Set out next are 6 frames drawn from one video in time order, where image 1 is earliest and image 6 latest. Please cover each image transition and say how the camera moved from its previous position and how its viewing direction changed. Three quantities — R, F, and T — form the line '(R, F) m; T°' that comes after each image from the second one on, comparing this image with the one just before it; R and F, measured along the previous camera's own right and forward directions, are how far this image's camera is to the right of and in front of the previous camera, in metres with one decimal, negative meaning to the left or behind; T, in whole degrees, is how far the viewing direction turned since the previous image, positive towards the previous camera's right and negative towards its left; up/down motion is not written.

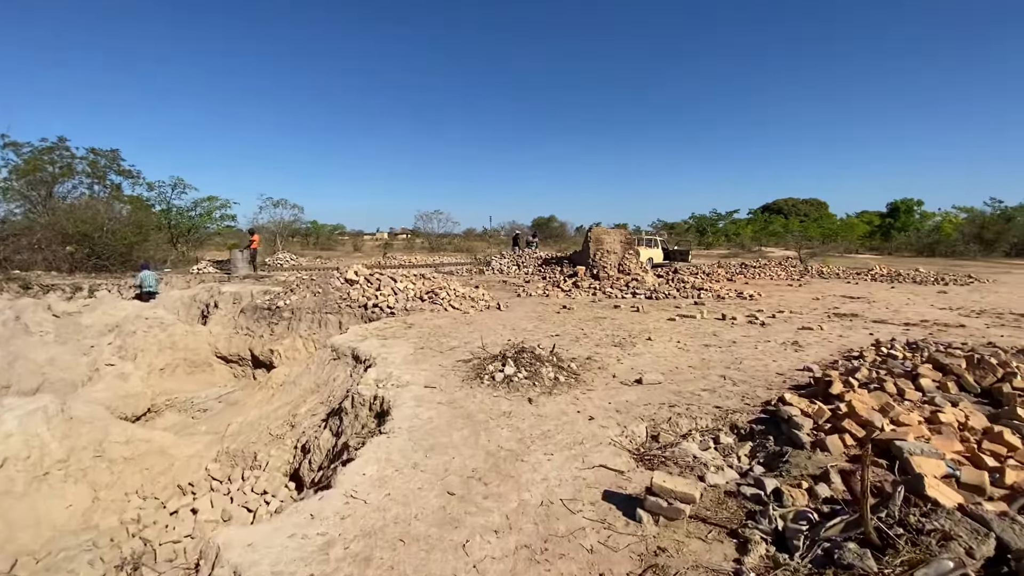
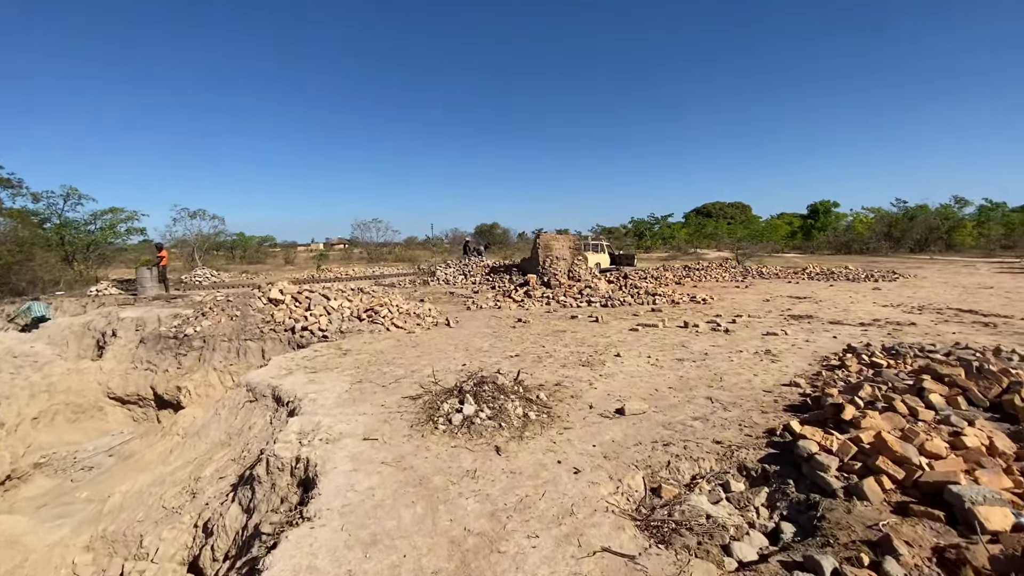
(-0.1, +0.9) m; +7°
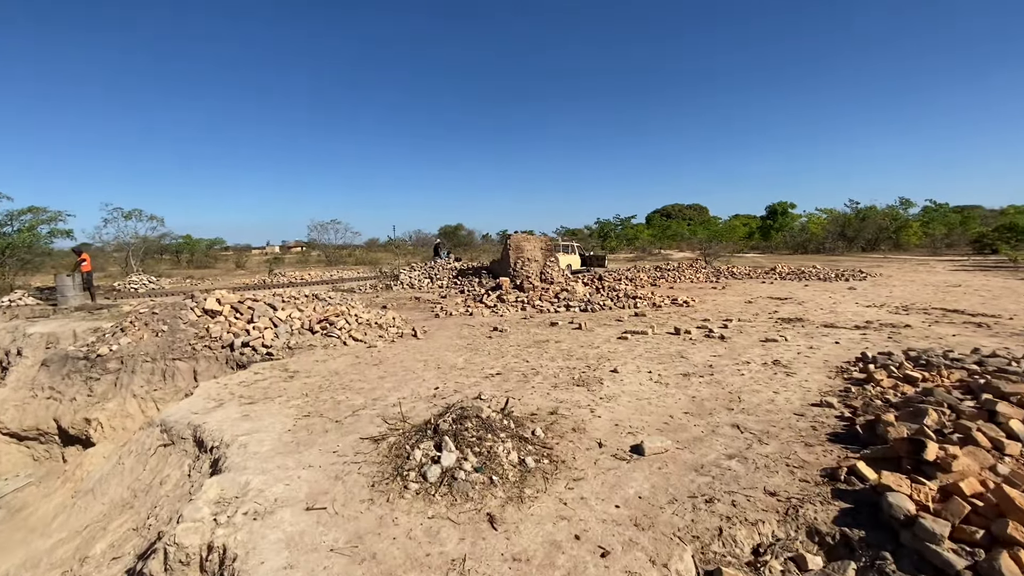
(-0.2, +1.0) m; +4°
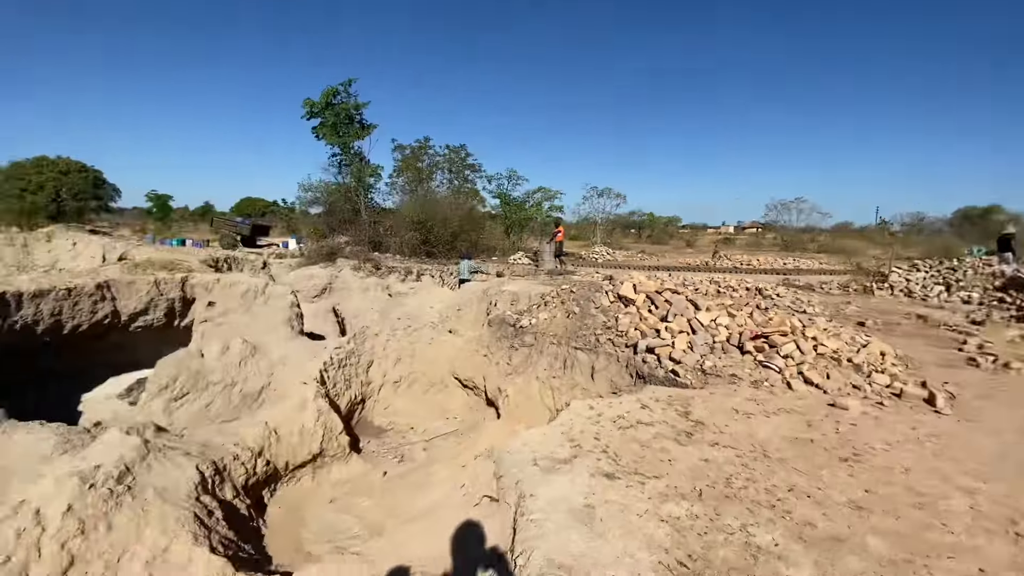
(-1.0, +2.5) m; -50°
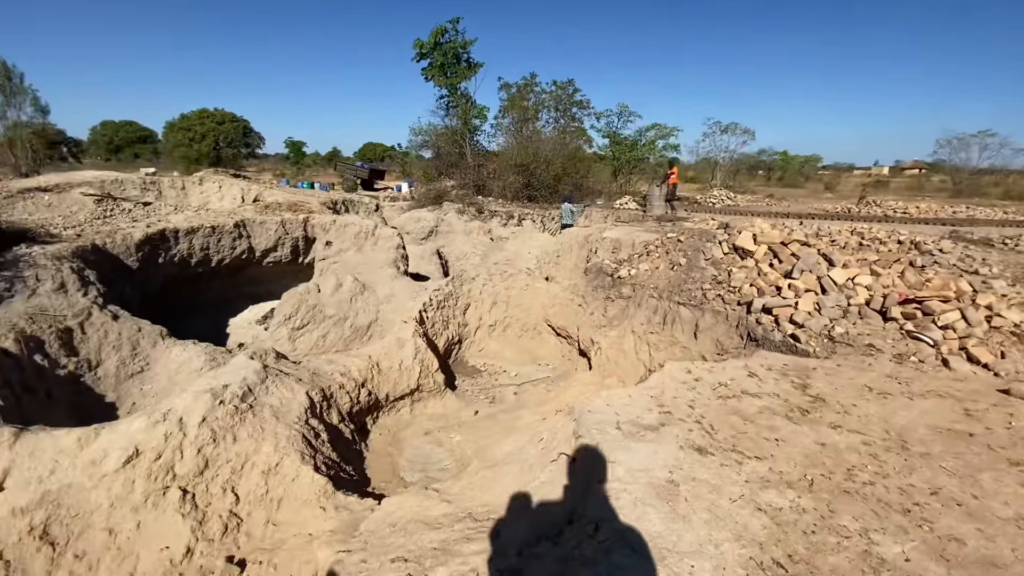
(+0.1, +0.3) m; -12°
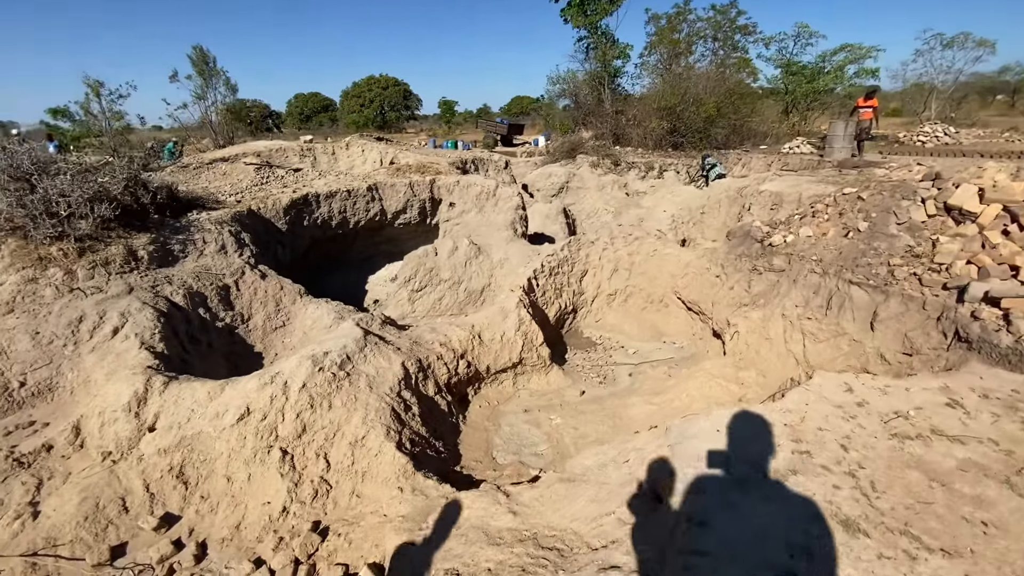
(+0.3, +0.6) m; -17°
